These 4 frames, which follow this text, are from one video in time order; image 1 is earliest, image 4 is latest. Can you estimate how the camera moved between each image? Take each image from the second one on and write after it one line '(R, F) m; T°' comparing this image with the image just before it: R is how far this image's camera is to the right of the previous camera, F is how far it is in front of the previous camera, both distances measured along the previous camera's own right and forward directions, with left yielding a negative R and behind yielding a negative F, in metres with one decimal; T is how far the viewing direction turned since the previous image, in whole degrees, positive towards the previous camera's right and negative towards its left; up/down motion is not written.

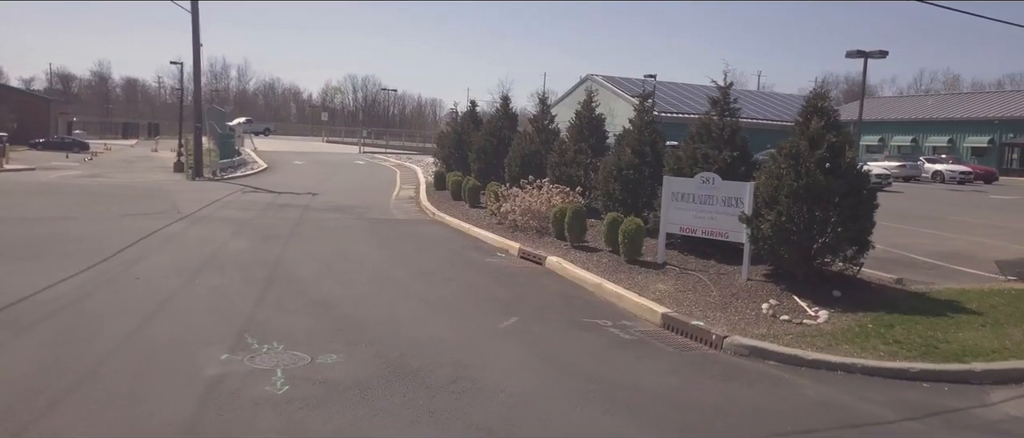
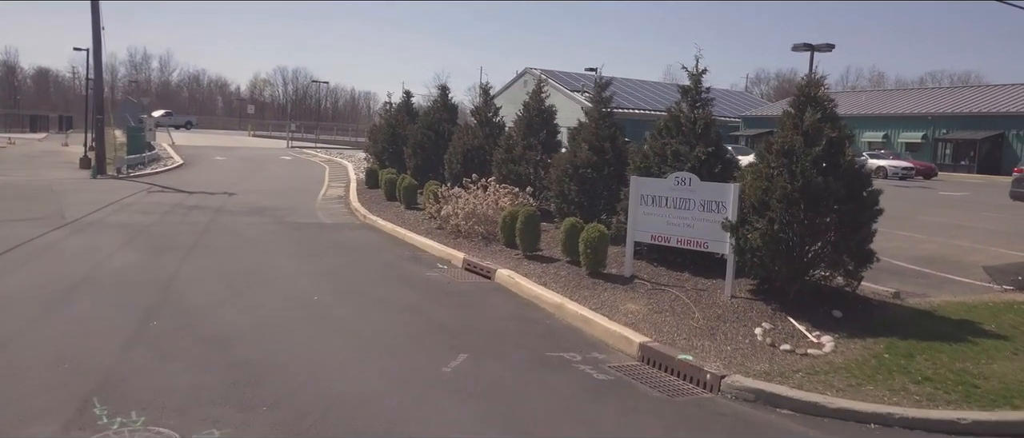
(-0.1, +1.8) m; +5°
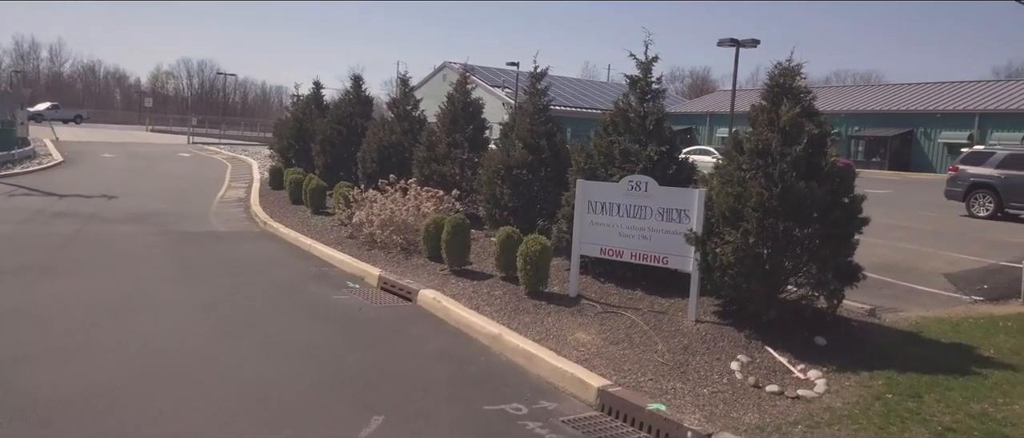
(-0.1, +1.6) m; +6°
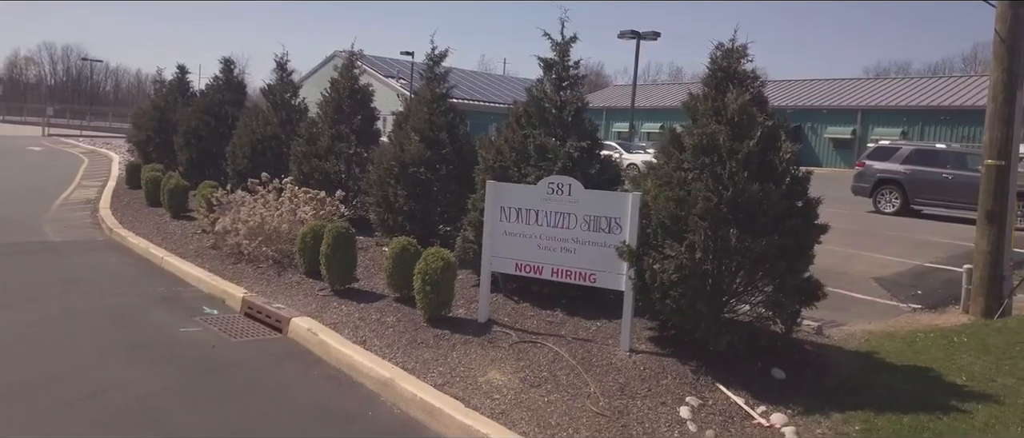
(0.0, +1.6) m; +8°
